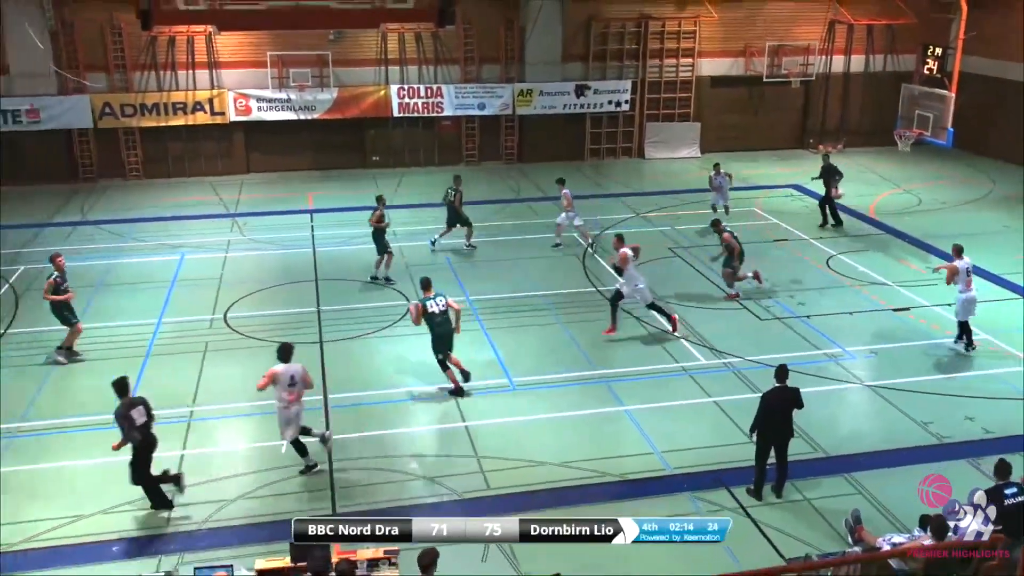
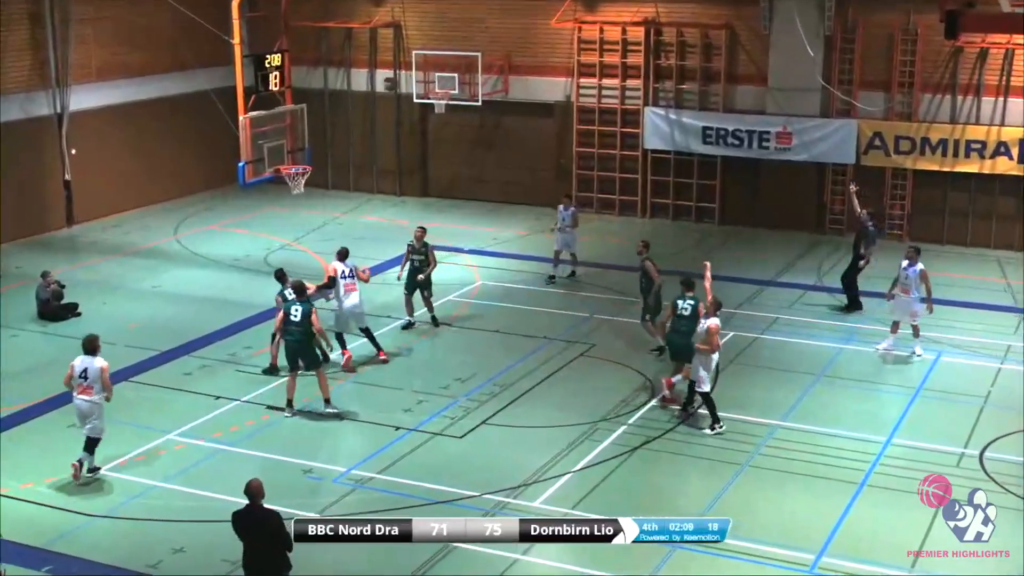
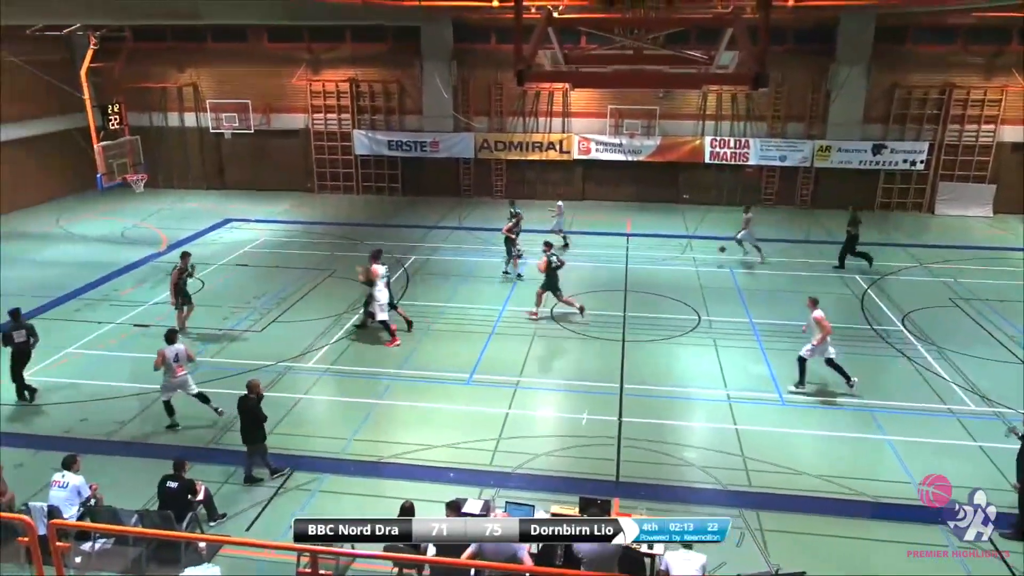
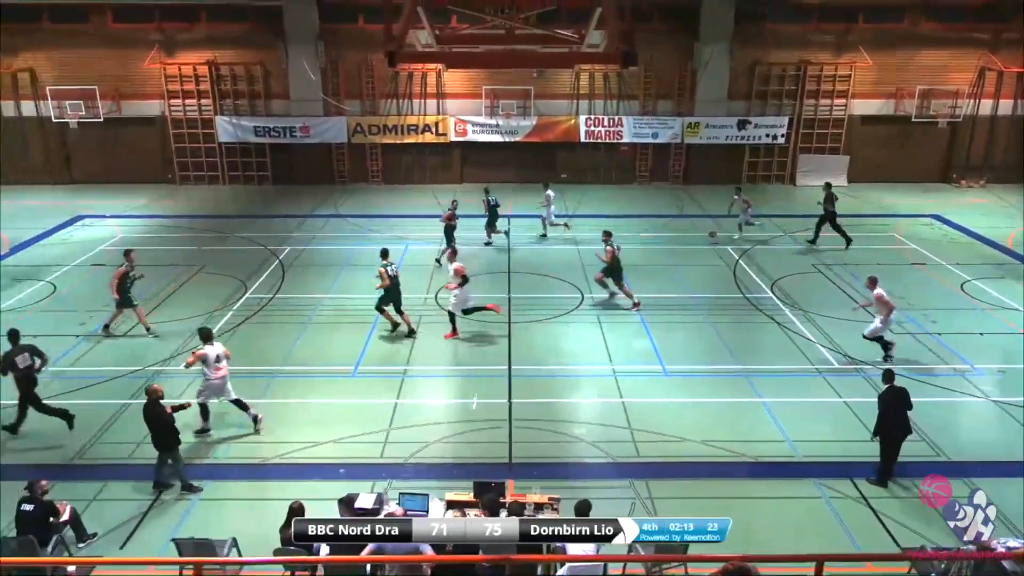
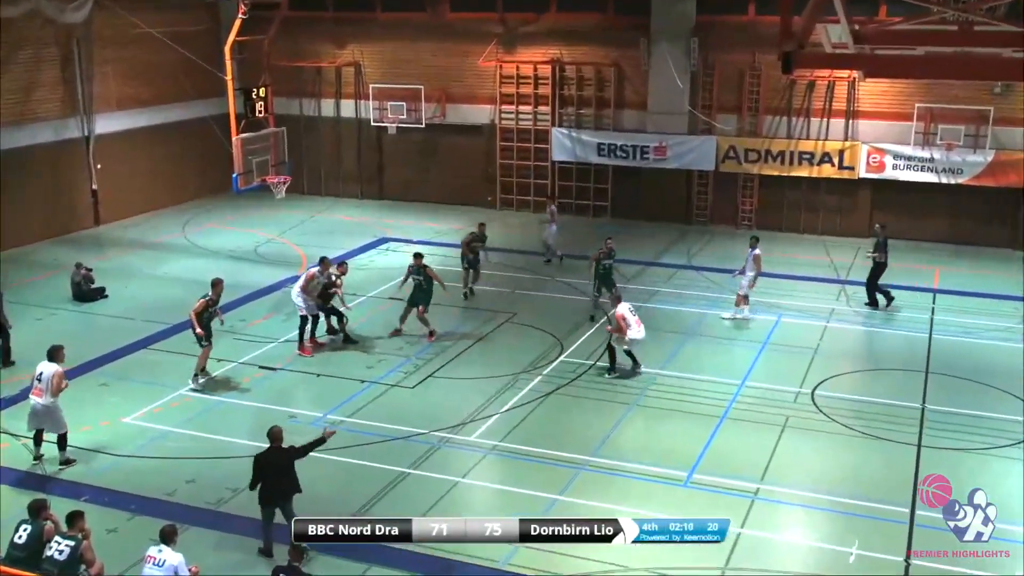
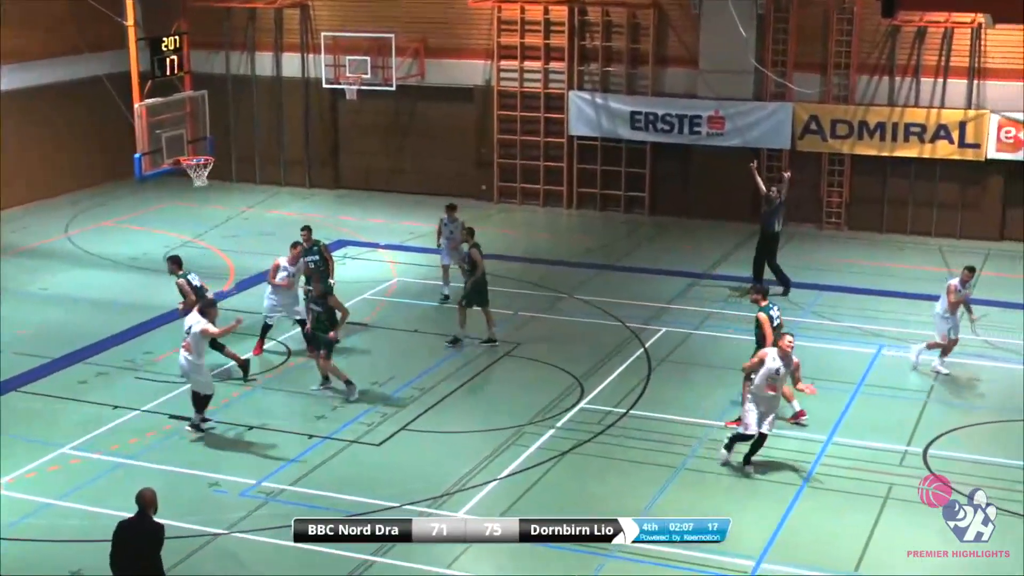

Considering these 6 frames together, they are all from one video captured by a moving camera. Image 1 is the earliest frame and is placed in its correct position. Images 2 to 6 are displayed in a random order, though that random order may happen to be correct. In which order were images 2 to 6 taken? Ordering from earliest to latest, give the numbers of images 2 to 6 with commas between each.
4, 3, 5, 2, 6
